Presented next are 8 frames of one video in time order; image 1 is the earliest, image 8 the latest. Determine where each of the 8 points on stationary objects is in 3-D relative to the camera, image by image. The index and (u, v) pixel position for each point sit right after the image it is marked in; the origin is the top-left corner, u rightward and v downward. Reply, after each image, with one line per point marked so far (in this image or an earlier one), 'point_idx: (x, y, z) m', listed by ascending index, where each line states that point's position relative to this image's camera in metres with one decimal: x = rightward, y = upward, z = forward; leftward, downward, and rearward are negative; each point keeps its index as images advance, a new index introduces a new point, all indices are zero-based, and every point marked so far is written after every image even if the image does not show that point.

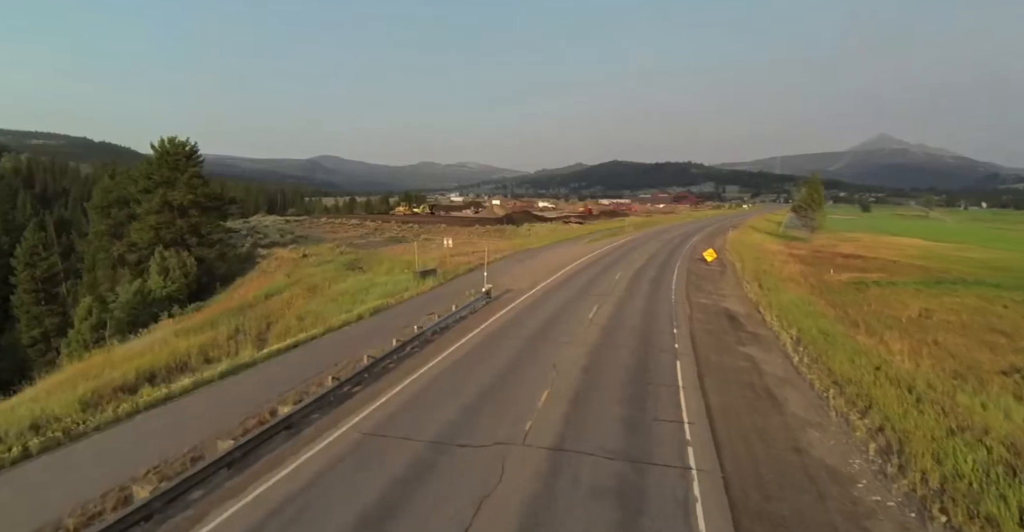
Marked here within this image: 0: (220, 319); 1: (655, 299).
0: (-8.7, -1.6, +15.3) m
1: (+5.4, -1.2, +19.5) m
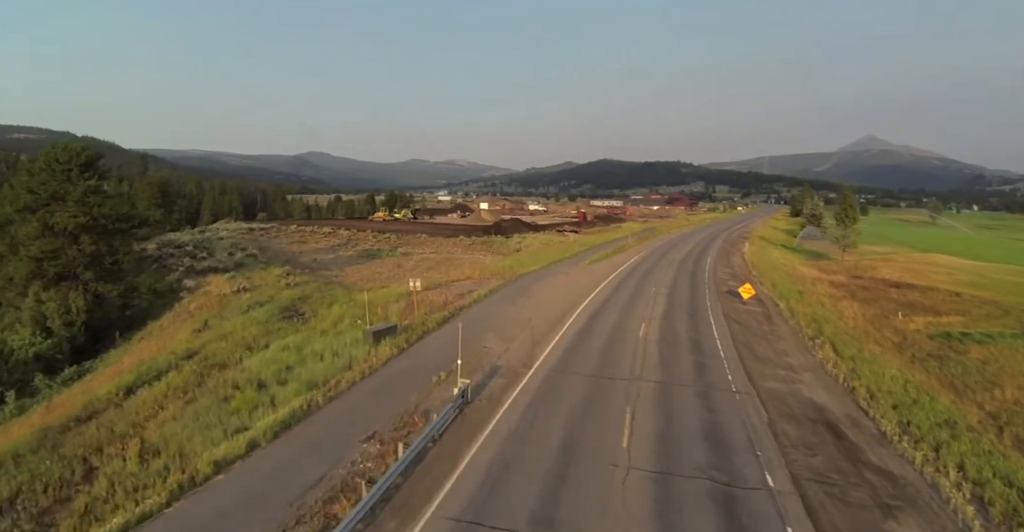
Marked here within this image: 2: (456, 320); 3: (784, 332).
0: (-8.9, -3.4, +9.2) m
1: (+5.1, -3.1, +13.6) m
2: (-2.1, -2.0, +18.8) m
3: (+10.4, -2.6, +19.7) m
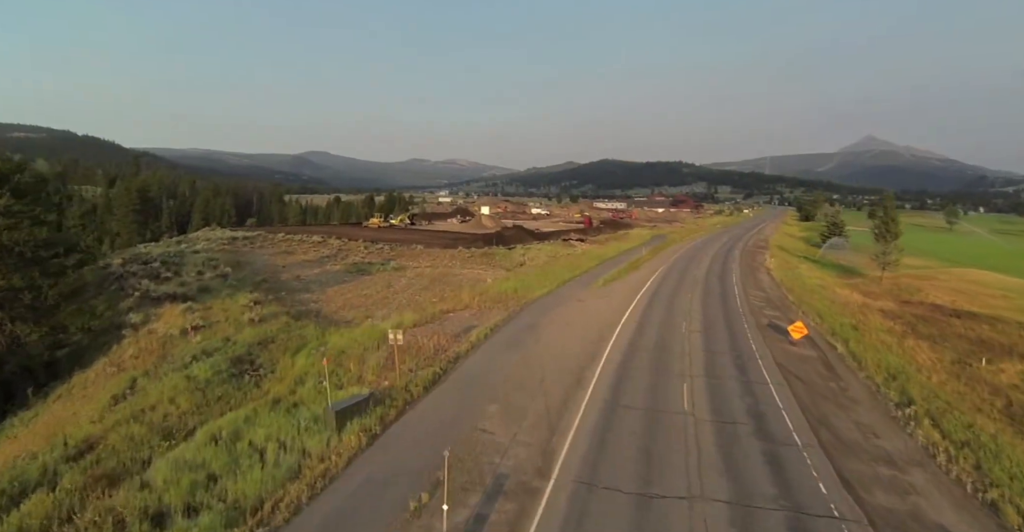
0: (-8.7, -4.7, +5.3) m
1: (+5.3, -4.4, +9.7) m
2: (-1.8, -3.3, +14.9) m
3: (+10.6, -3.9, +15.8) m
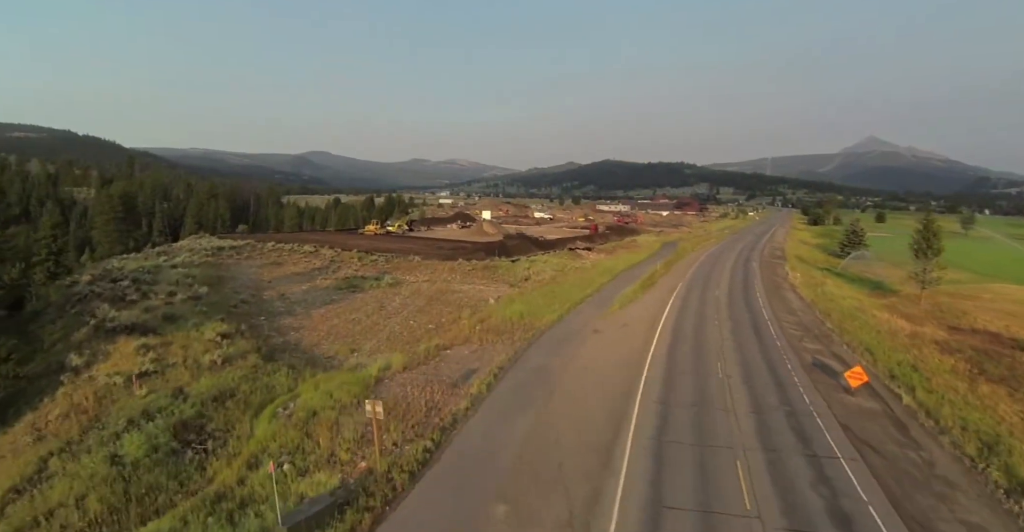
0: (-8.5, -5.8, +2.3) m
1: (+5.6, -5.6, +6.7) m
2: (-1.6, -4.4, +11.9) m
3: (+10.9, -5.1, +12.8) m
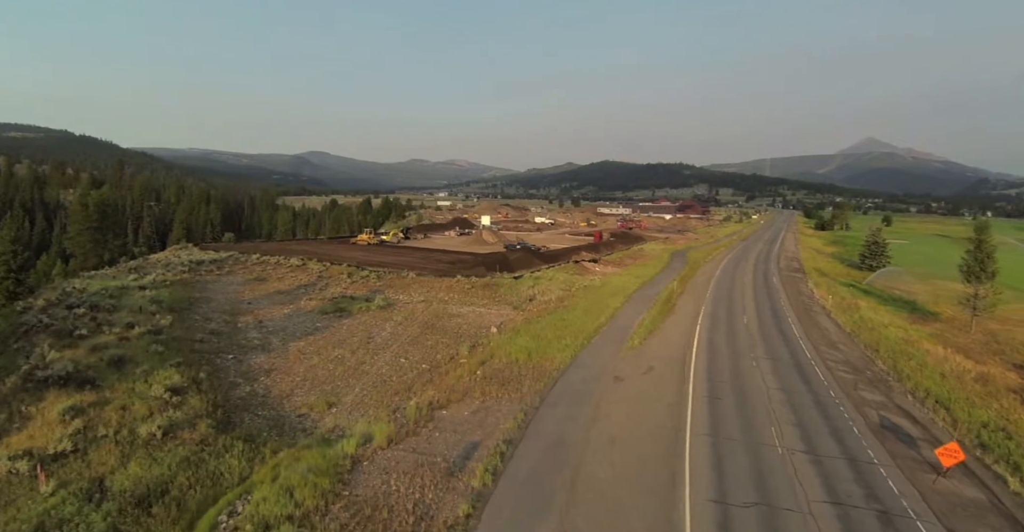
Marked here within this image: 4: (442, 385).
0: (-8.2, -7.2, -1.1) m
1: (+5.9, -7.0, +3.3) m
2: (-1.3, -5.8, +8.5) m
3: (+11.2, -6.5, +9.4) m
4: (-2.6, -4.5, +19.9) m
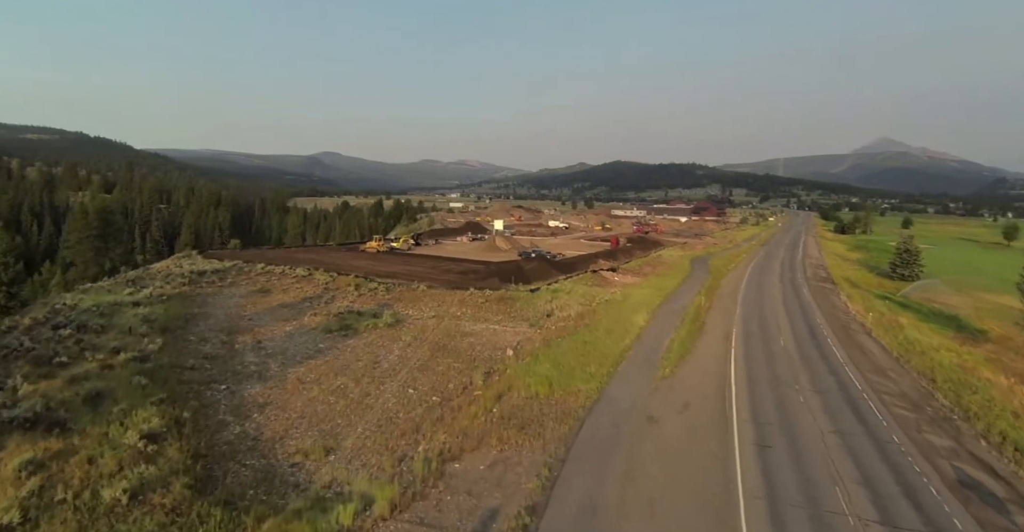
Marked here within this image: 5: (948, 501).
0: (-7.9, -8.1, -3.2) m
1: (+6.2, -7.9, +0.9) m
2: (-0.8, -6.7, +6.3) m
3: (+11.6, -7.4, +6.9) m
4: (-1.9, -5.4, +17.8) m
5: (+12.7, -6.3, +15.0) m
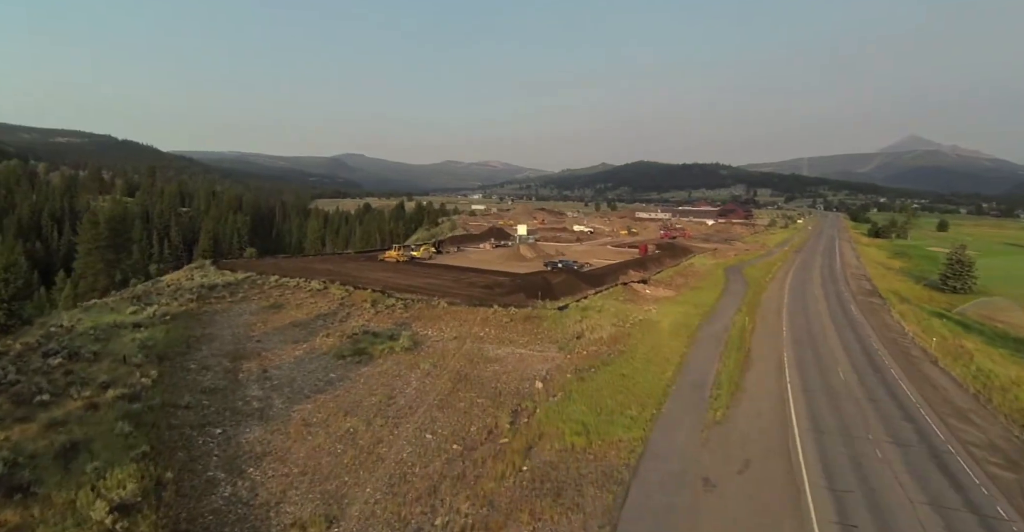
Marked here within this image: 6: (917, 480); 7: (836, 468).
0: (-7.8, -9.1, -5.5) m
1: (+6.5, -9.1, -1.9) m
2: (-0.4, -7.8, +3.7) m
3: (+12.1, -8.7, +3.8) m
4: (-1.0, -6.5, +15.2) m
5: (+13.6, -7.5, +11.8) m
6: (+14.0, -6.6, +17.8) m
7: (+11.1, -6.6, +17.8) m
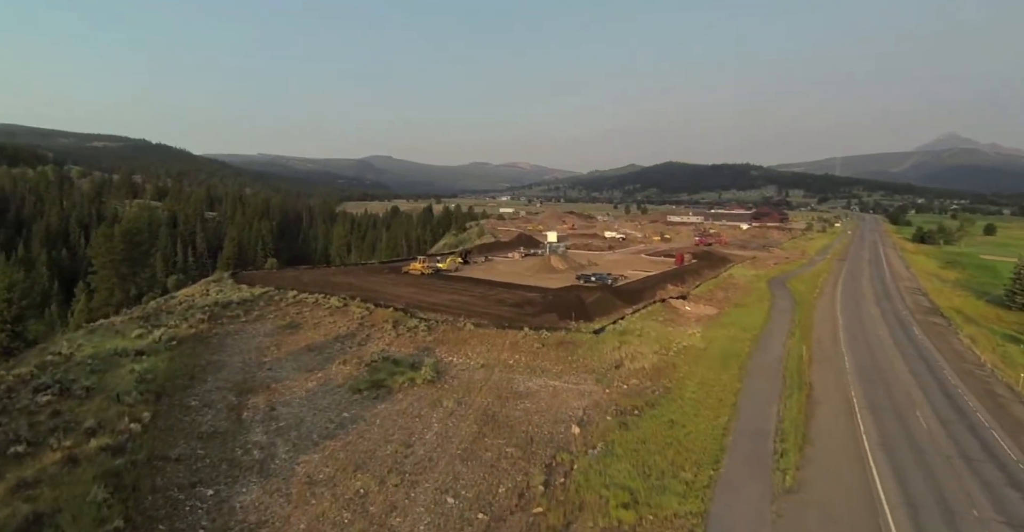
0: (-8.0, -10.2, -7.9) m
1: (+6.5, -10.3, -5.0) m
2: (-0.1, -9.0, +0.9) m
3: (+12.4, -10.0, +0.4) m
4: (-0.1, -7.8, +12.4) m
5: (+14.2, -8.9, +8.3) m
6: (+14.9, -7.9, +14.3) m
7: (+12.1, -7.9, +14.4) m
